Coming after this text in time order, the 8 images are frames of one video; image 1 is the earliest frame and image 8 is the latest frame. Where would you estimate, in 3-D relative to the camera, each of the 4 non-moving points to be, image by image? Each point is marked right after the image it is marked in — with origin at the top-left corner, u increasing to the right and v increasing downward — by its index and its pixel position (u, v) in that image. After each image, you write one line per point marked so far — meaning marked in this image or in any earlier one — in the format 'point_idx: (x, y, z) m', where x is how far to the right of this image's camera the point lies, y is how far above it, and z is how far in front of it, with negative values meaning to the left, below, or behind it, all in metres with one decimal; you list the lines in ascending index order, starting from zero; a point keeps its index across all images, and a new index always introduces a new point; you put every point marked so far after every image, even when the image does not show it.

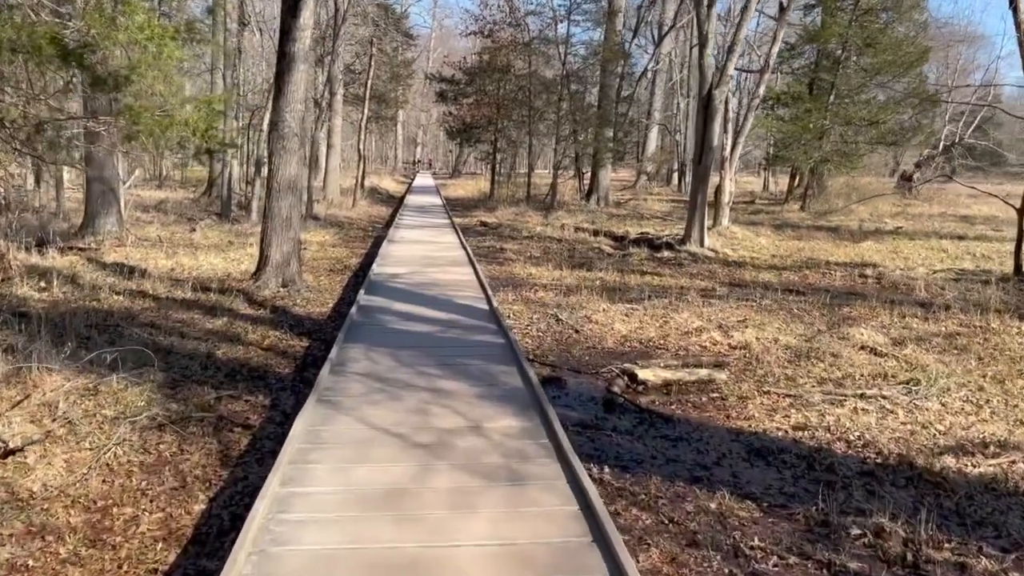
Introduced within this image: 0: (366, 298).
0: (-1.2, -0.1, +6.7) m
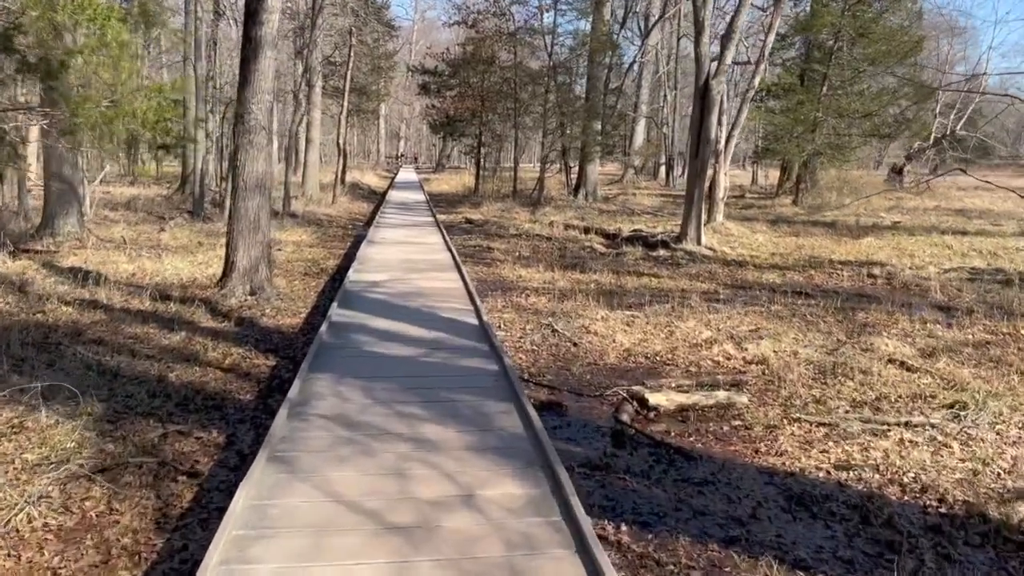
0: (-1.3, -0.2, +5.9) m
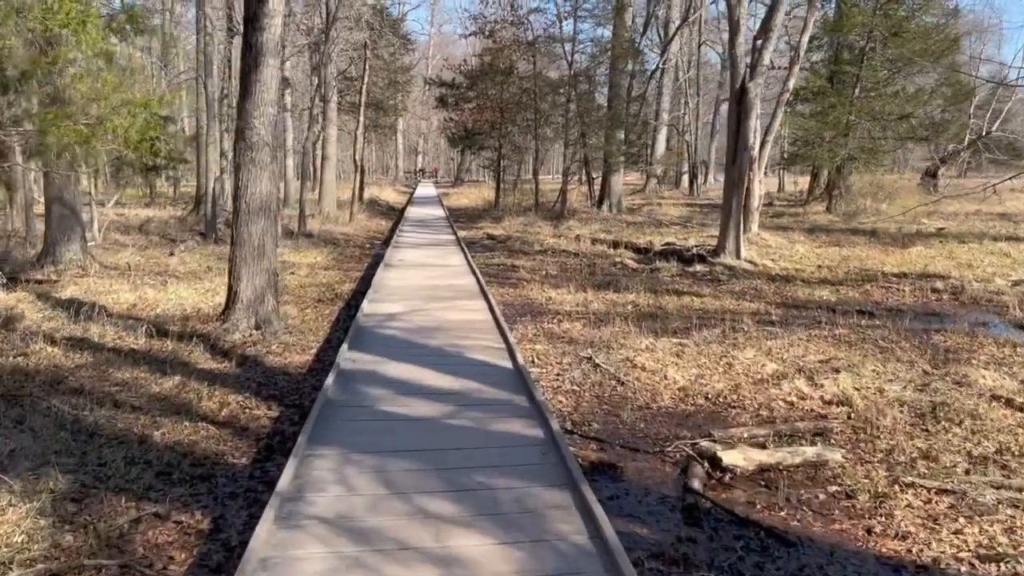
0: (-1.0, -0.4, +5.1) m
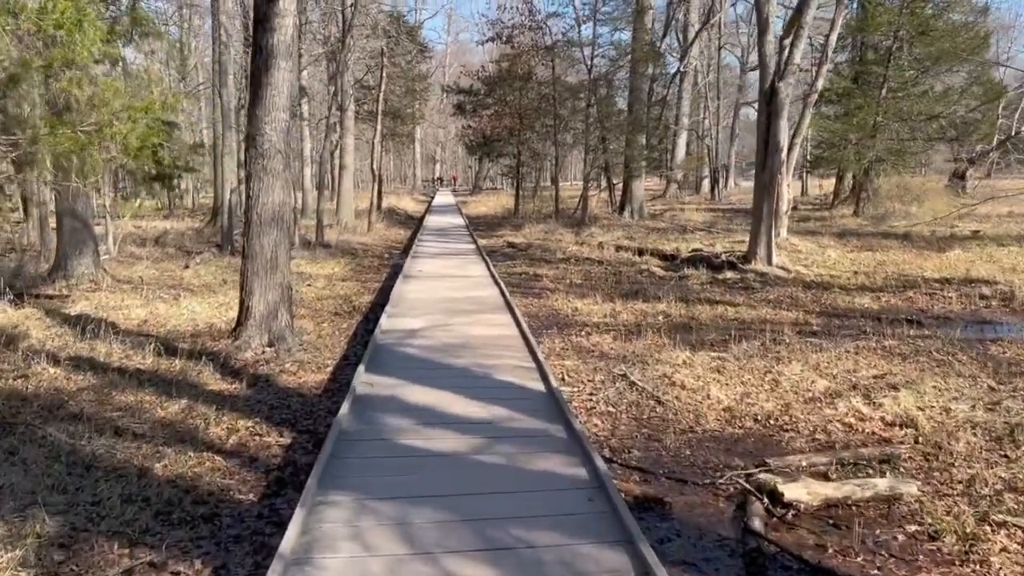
0: (-0.8, -0.5, +4.7) m
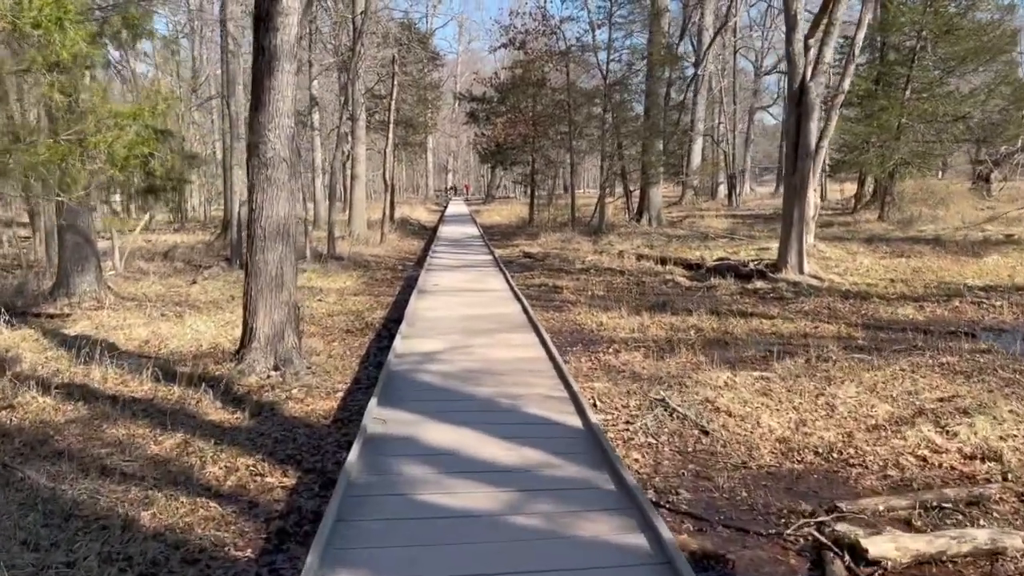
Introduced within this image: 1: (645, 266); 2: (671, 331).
0: (-0.7, -0.6, +4.2) m
1: (+2.2, +0.4, +13.8) m
2: (+1.6, -0.4, +8.2) m
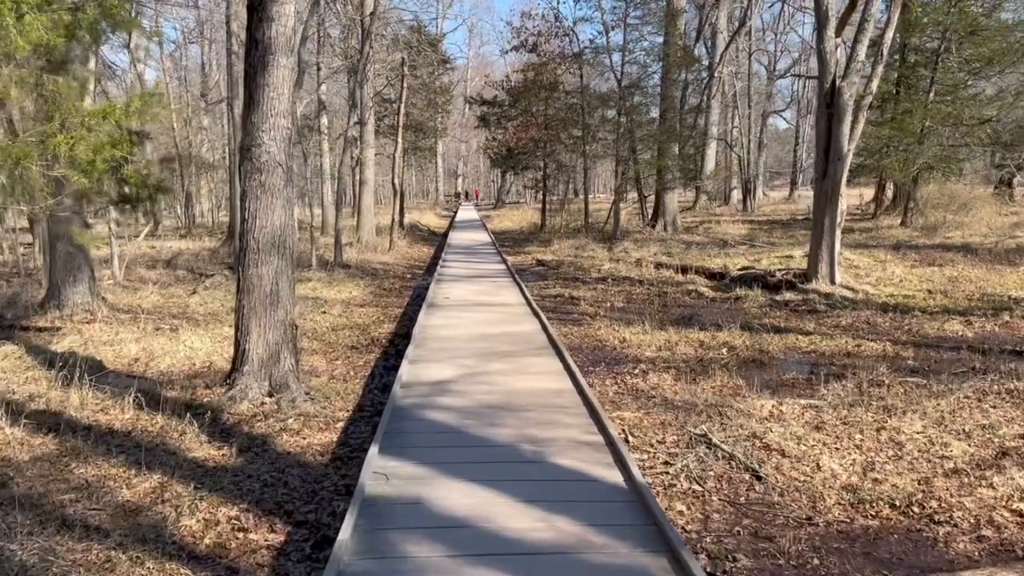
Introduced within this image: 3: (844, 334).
0: (-0.6, -0.7, +3.6) m
1: (+2.4, +0.2, +13.1) m
2: (+1.7, -0.6, +7.5) m
3: (+3.3, -0.5, +8.1) m
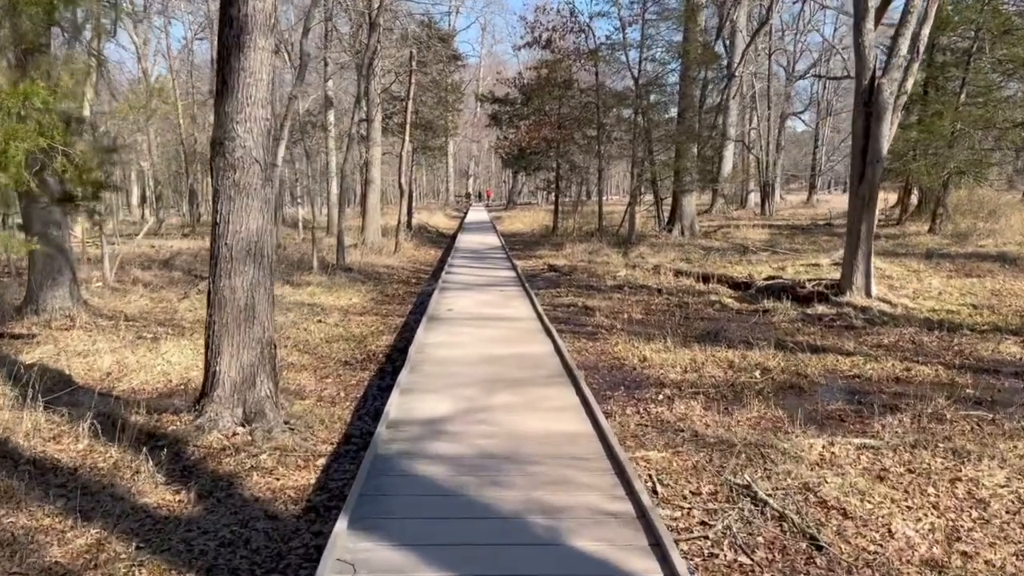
0: (-0.6, -0.8, +2.9) m
1: (+2.6, +0.1, +12.4) m
2: (+1.8, -0.7, +6.8) m
3: (+3.4, -0.6, +7.3) m
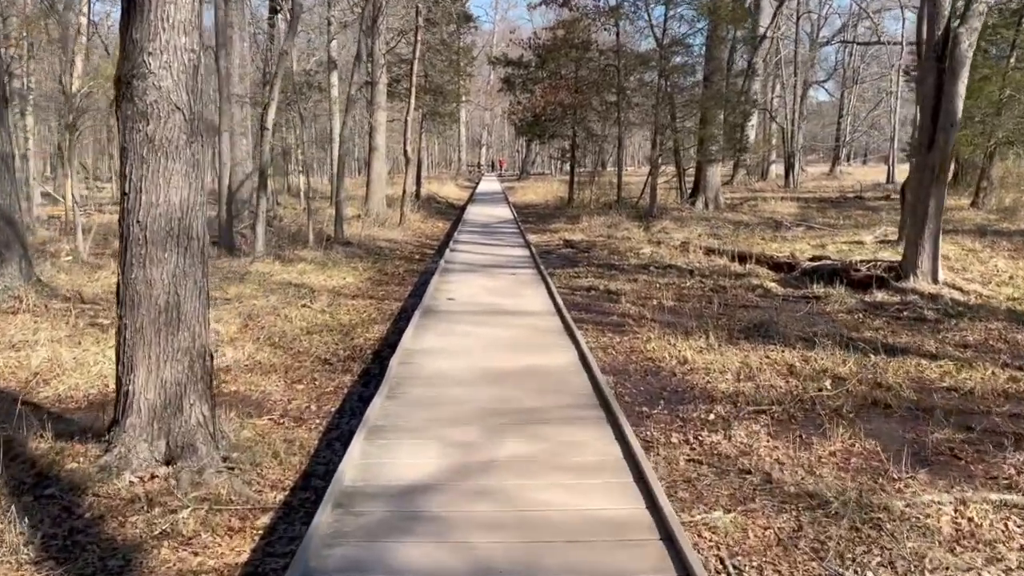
0: (-0.5, -0.9, +1.7) m
1: (+2.8, +0.3, +11.1) m
2: (+1.9, -0.6, +5.5) m
3: (+3.4, -0.5, +6.0) m
